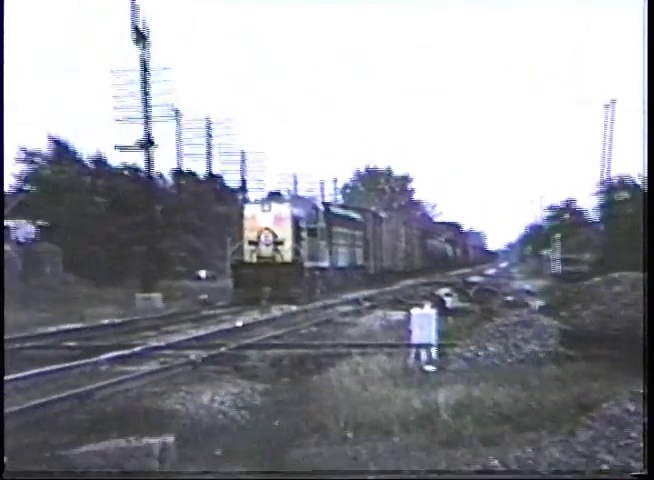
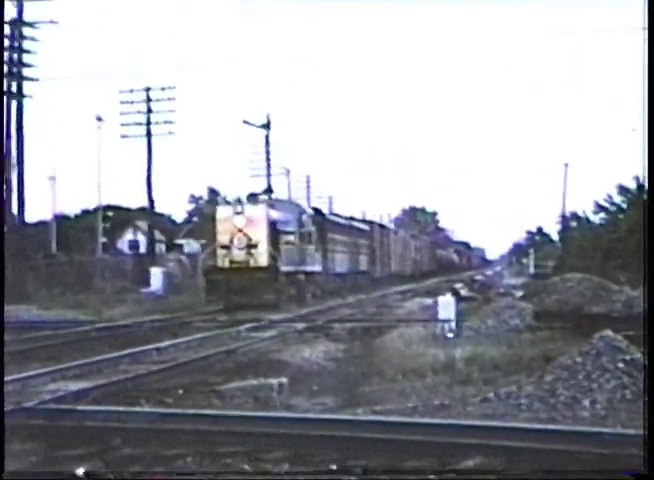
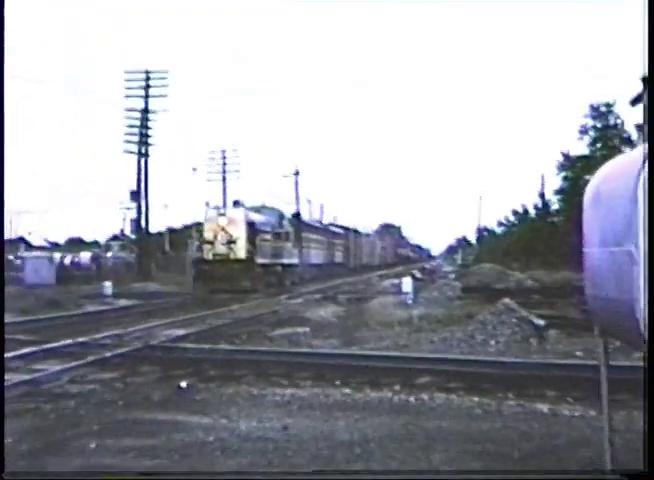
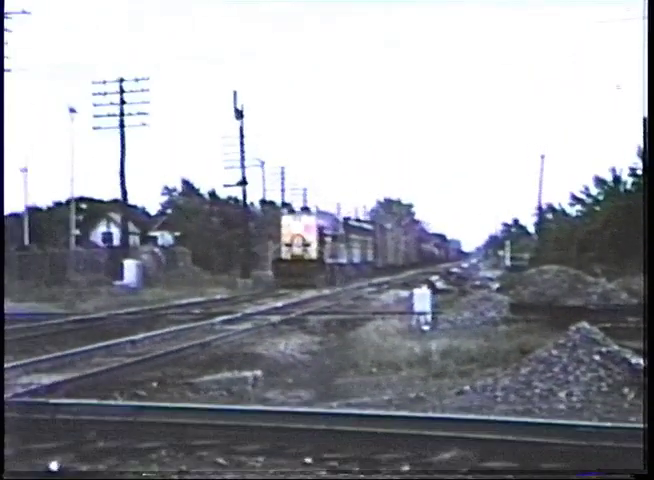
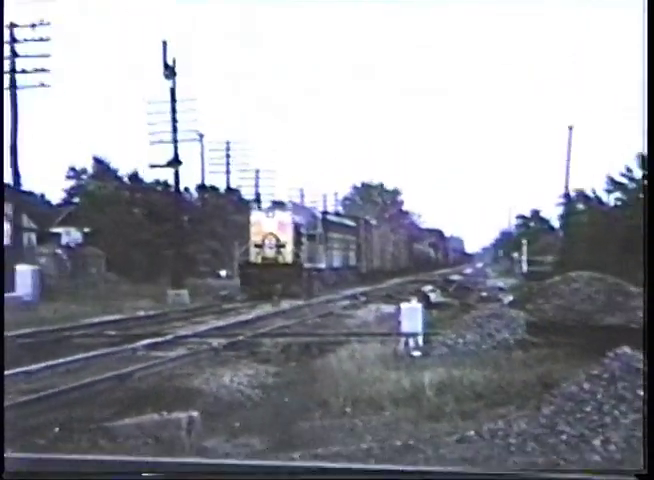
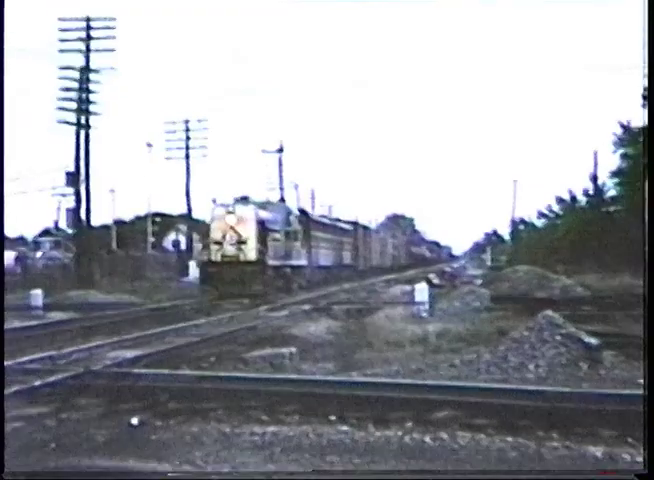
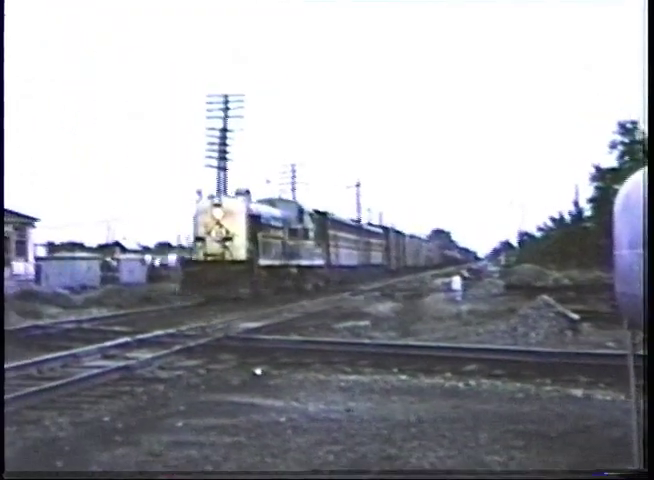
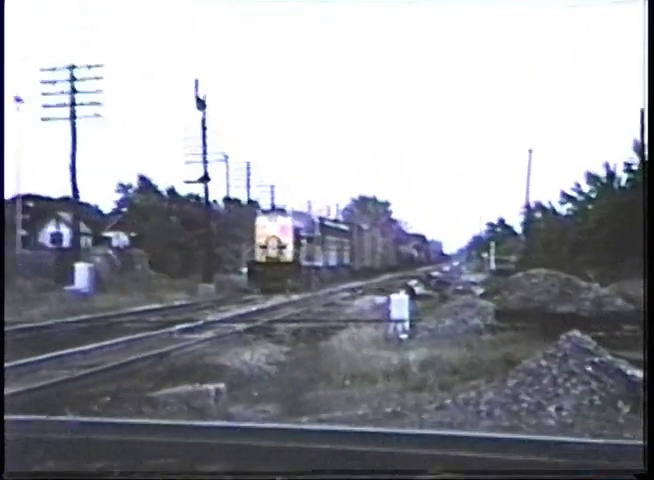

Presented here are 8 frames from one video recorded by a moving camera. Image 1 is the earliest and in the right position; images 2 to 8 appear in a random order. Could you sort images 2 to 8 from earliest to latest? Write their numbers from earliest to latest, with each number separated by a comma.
5, 8, 4, 2, 6, 3, 7
